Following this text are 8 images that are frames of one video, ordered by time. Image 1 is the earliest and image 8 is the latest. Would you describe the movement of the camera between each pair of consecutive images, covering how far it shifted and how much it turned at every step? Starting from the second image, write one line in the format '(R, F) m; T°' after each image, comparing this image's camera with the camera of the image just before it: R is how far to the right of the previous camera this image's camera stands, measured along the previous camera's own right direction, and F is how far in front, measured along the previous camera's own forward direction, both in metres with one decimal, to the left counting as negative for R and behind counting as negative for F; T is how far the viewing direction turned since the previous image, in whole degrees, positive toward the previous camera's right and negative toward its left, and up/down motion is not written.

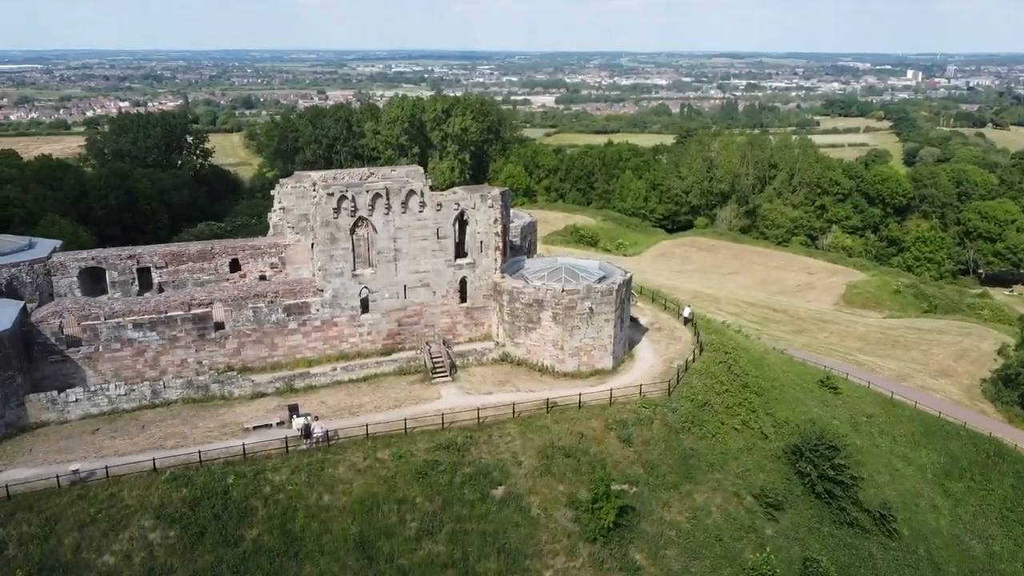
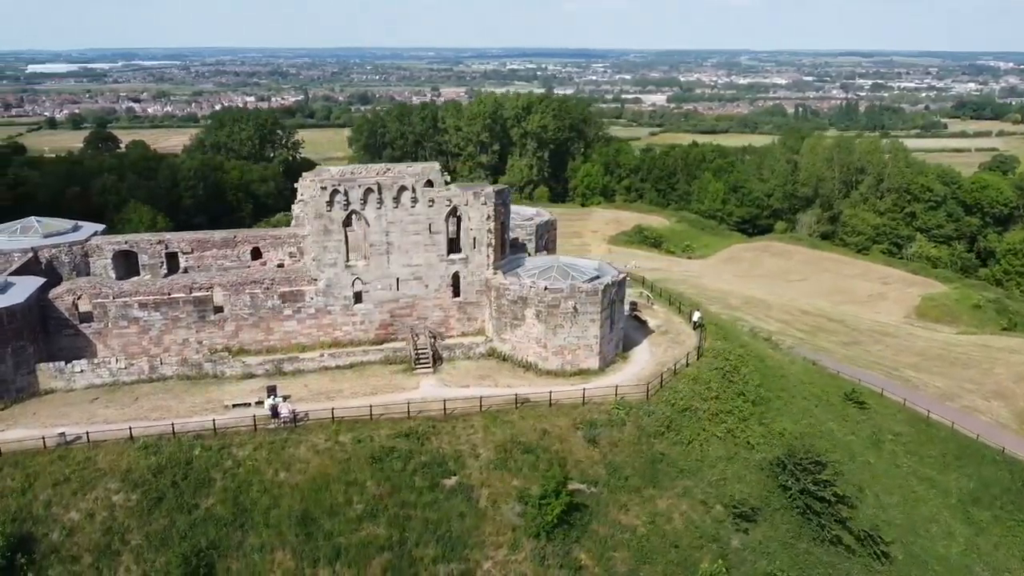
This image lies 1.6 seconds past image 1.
(+4.0, -0.2) m; -8°
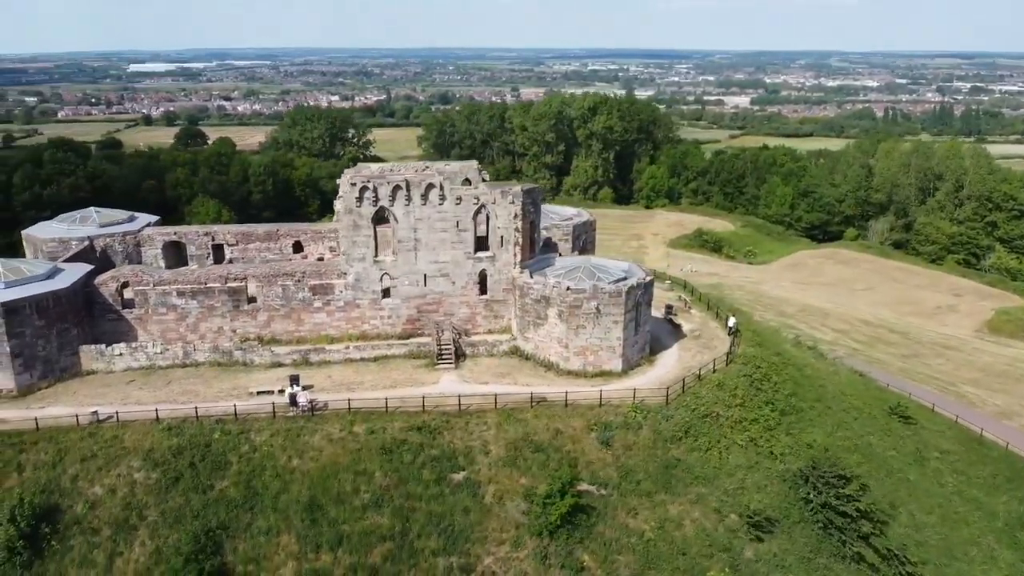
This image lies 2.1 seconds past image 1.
(+1.7, 0.0) m; -5°
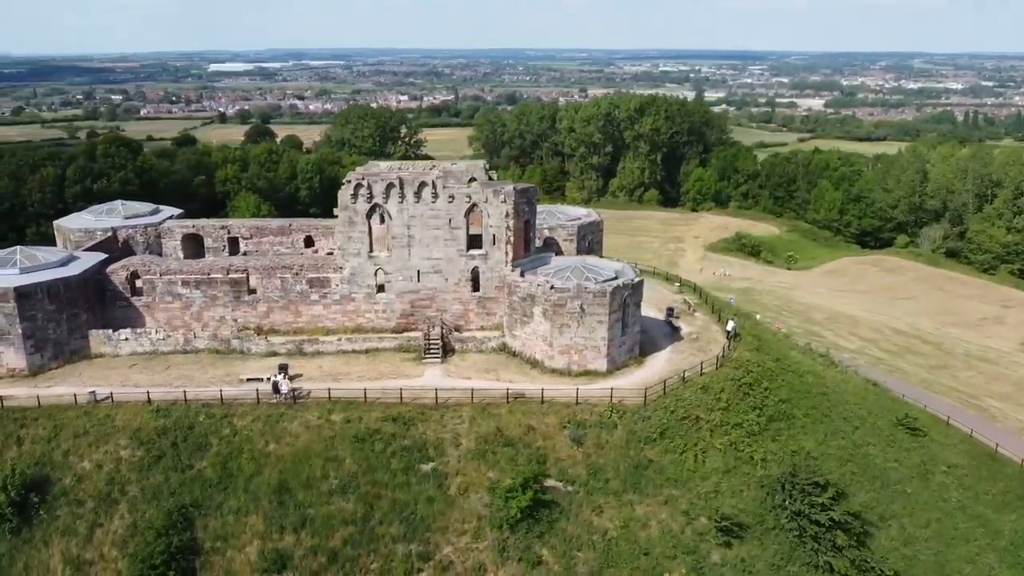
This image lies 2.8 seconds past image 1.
(+2.6, -0.3) m; -5°
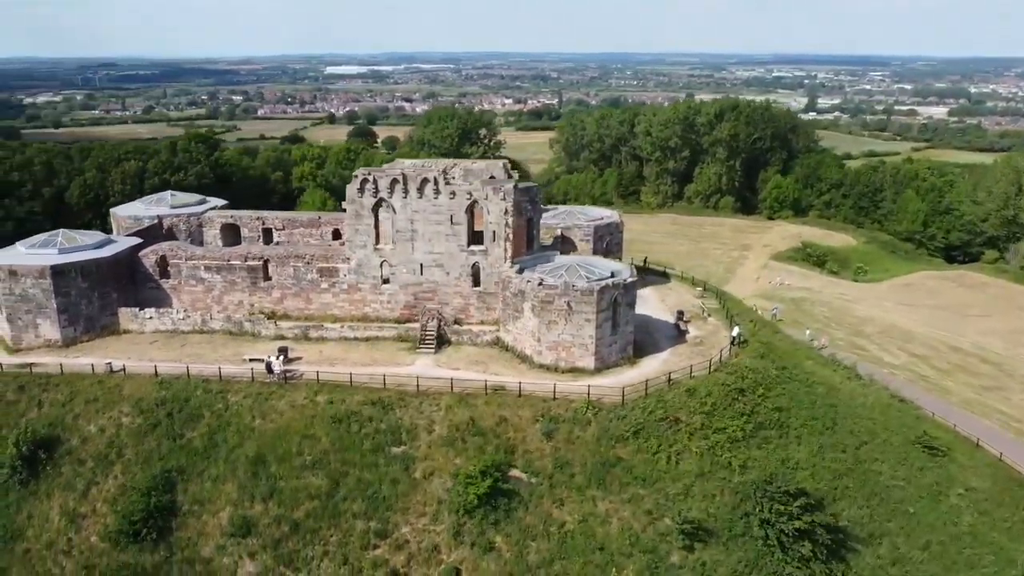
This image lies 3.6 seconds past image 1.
(+3.7, -0.4) m; -7°
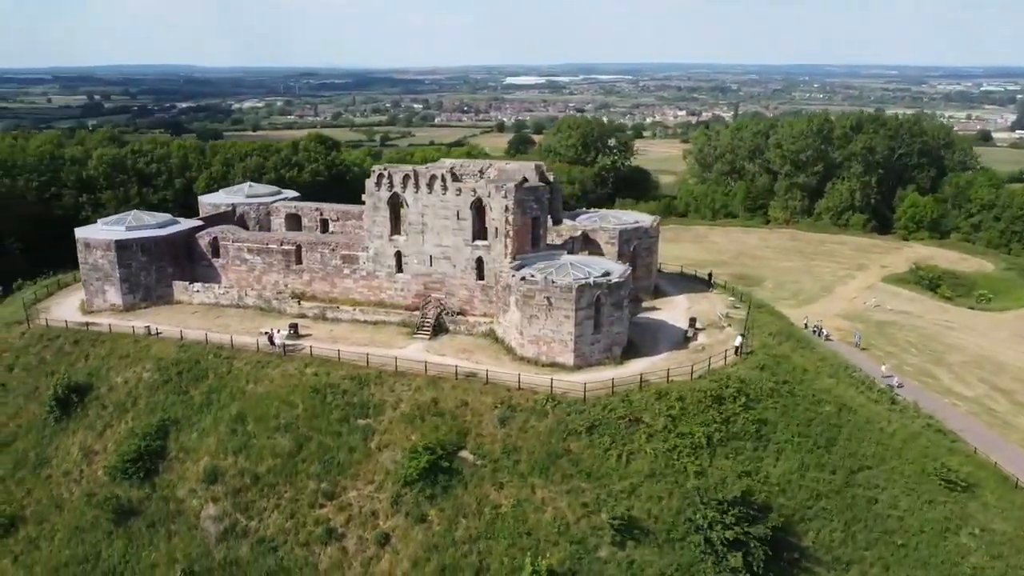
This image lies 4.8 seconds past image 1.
(+6.3, -0.5) m; -12°
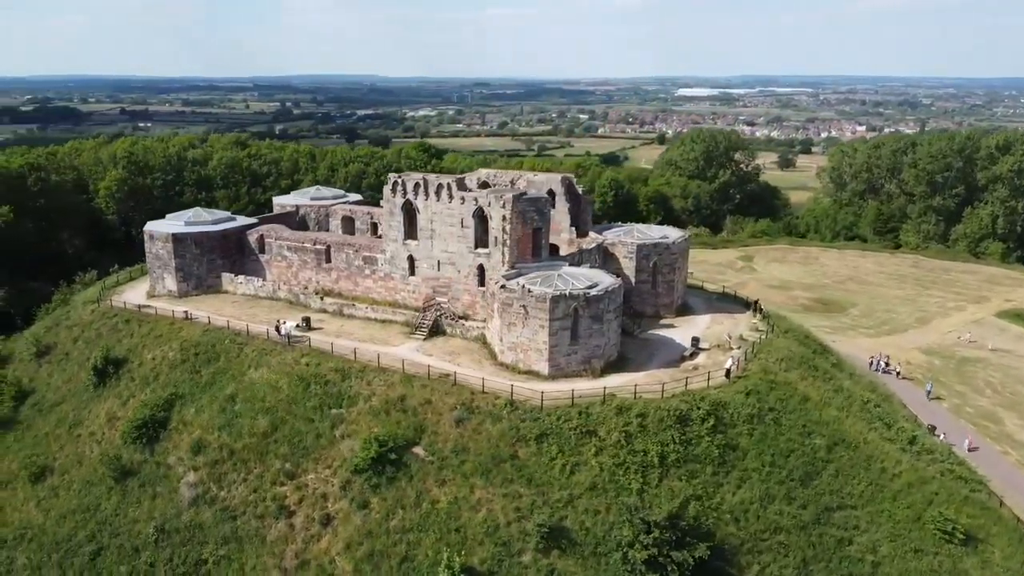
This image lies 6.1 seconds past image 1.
(+6.4, -0.2) m; -12°
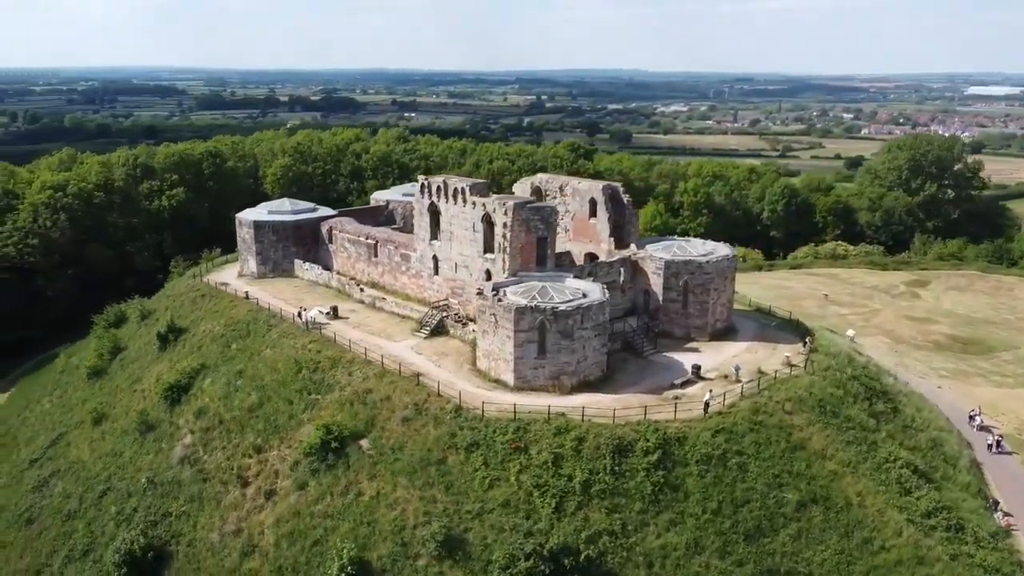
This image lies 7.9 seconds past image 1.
(+9.4, +1.5) m; -17°
